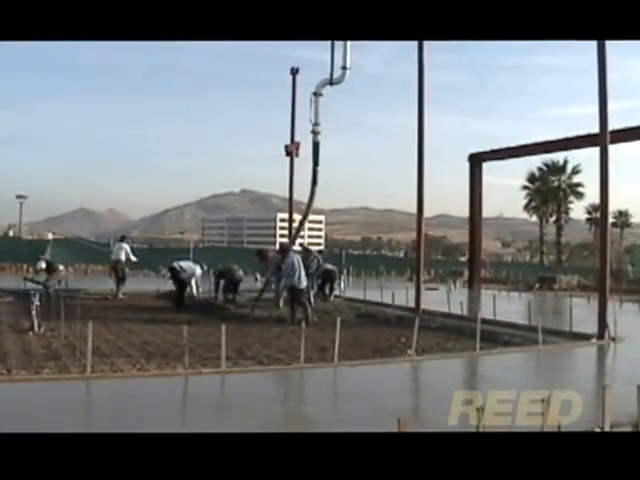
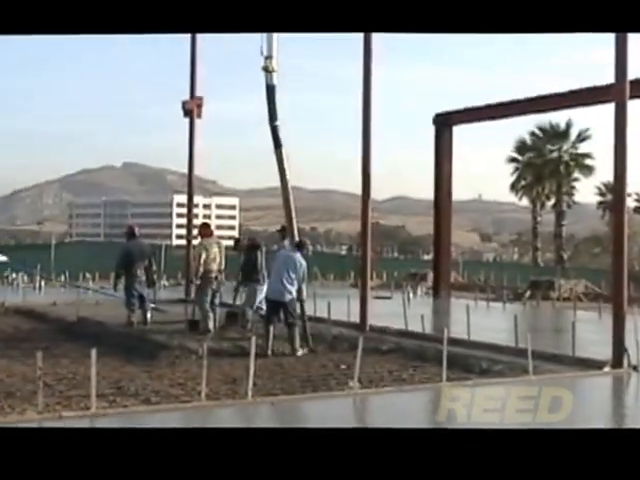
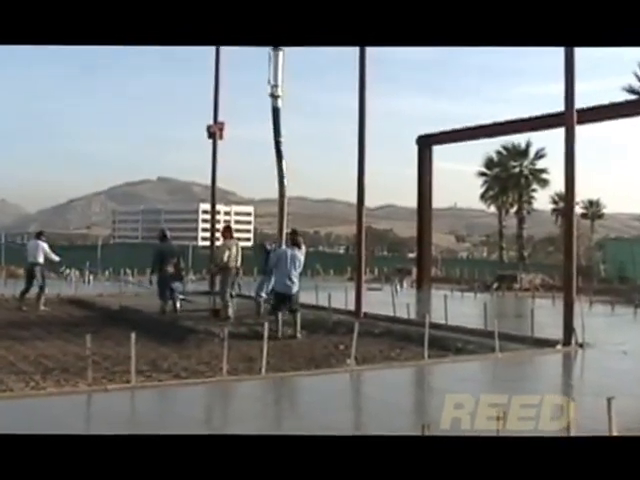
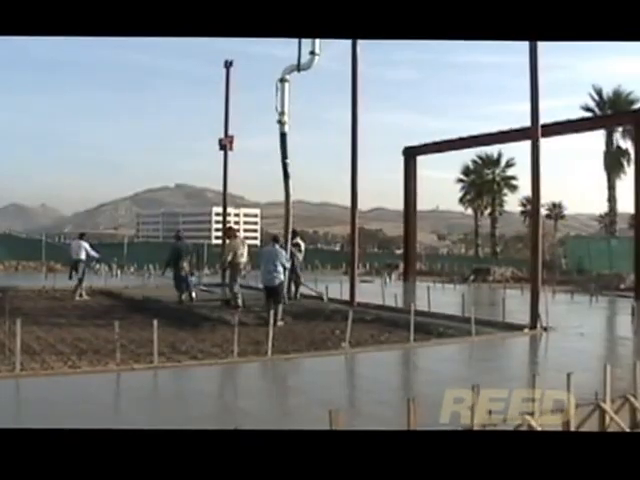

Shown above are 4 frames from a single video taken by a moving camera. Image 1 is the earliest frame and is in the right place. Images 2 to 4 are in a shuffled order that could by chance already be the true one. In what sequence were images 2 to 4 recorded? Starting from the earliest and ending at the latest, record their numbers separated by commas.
4, 3, 2
